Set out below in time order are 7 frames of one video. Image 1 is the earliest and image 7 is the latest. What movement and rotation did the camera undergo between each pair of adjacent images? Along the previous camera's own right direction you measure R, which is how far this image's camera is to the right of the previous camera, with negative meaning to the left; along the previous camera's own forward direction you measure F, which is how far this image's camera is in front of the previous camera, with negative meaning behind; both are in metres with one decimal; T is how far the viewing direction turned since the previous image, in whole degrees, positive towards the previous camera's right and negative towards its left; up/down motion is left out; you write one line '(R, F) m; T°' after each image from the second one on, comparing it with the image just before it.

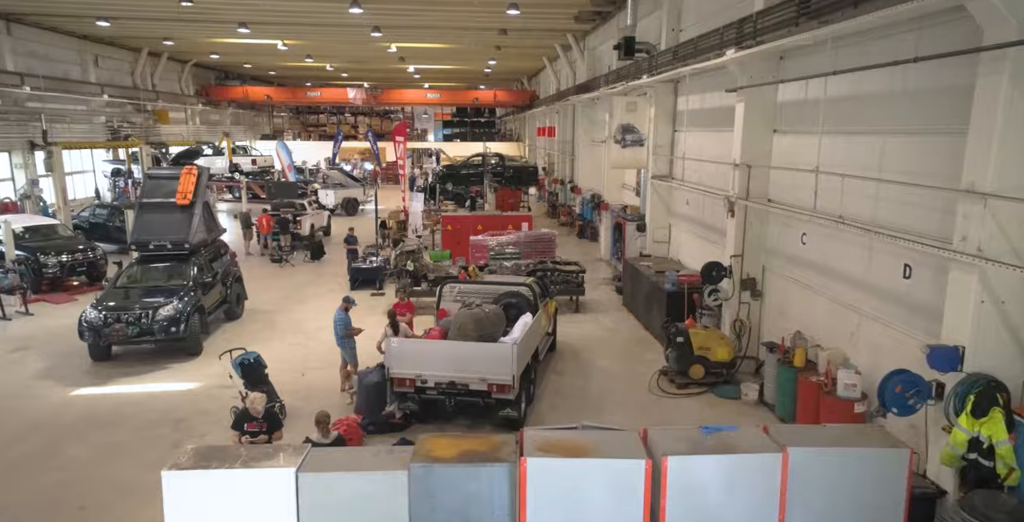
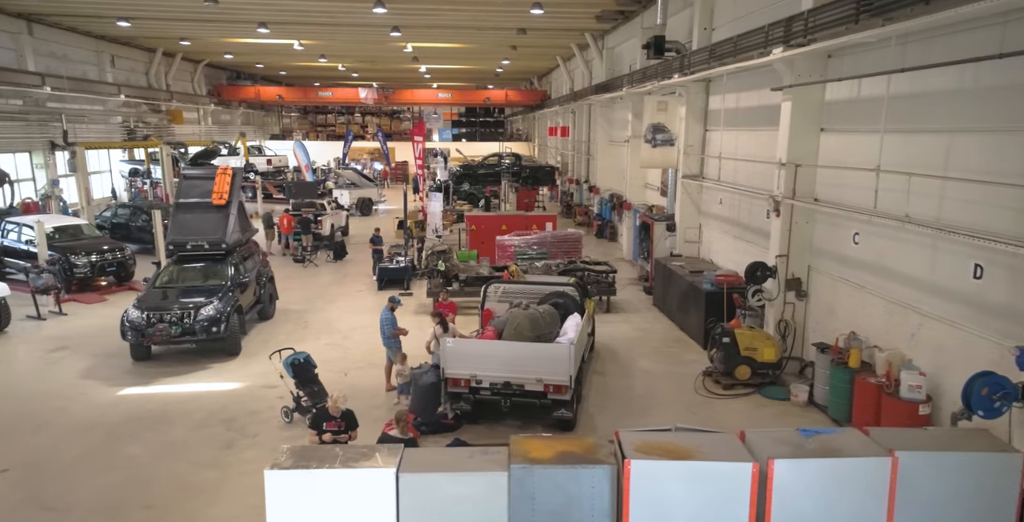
(-0.5, 0.0) m; 0°
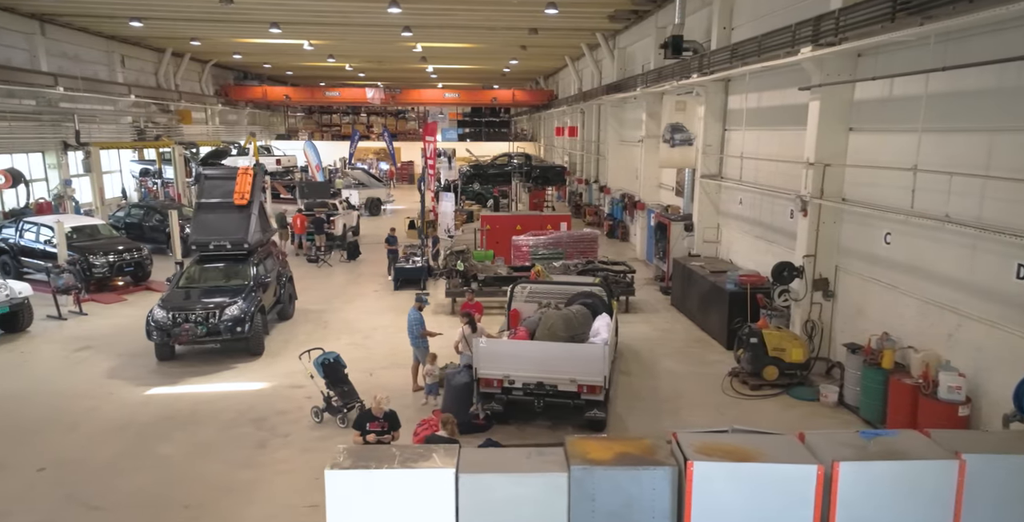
(-0.3, 0.0) m; 0°
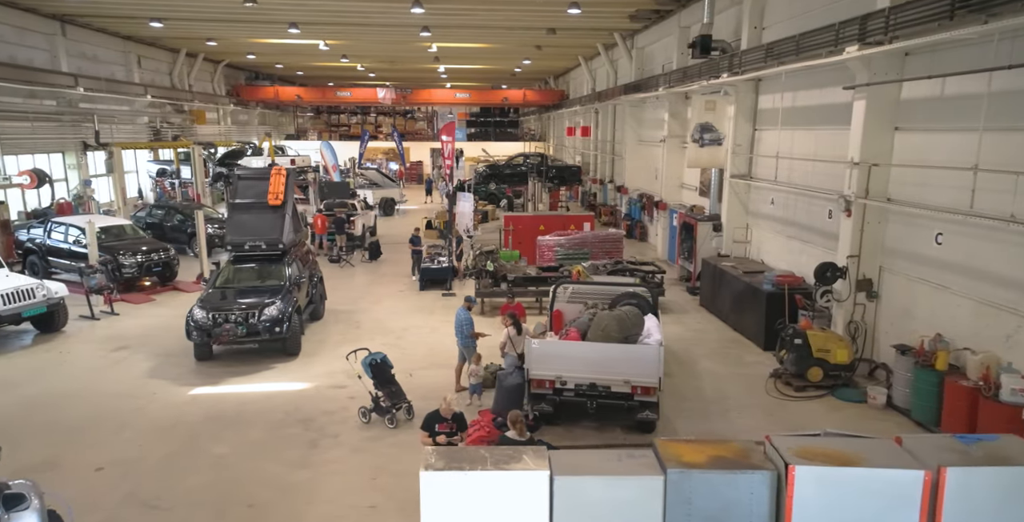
(-0.5, 0.0) m; 0°
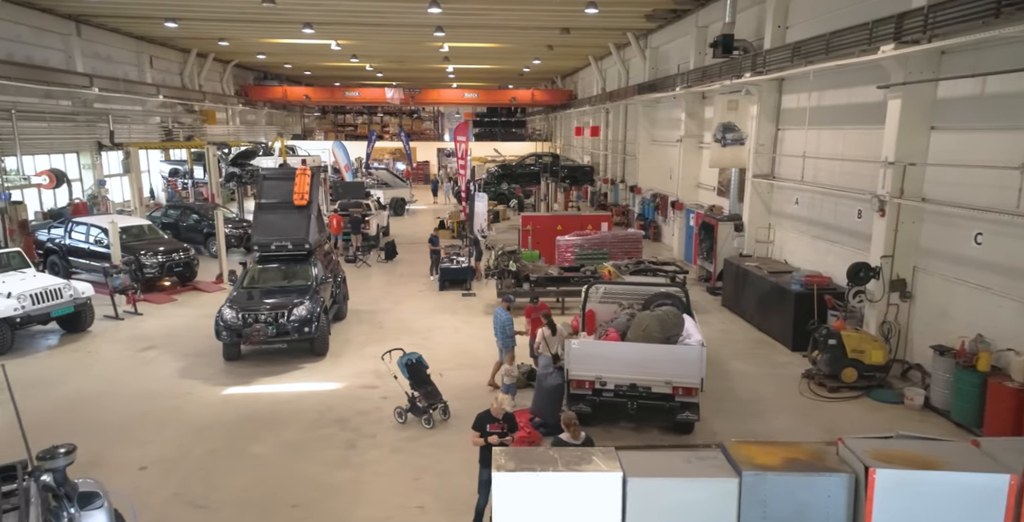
(-0.4, 0.0) m; 0°
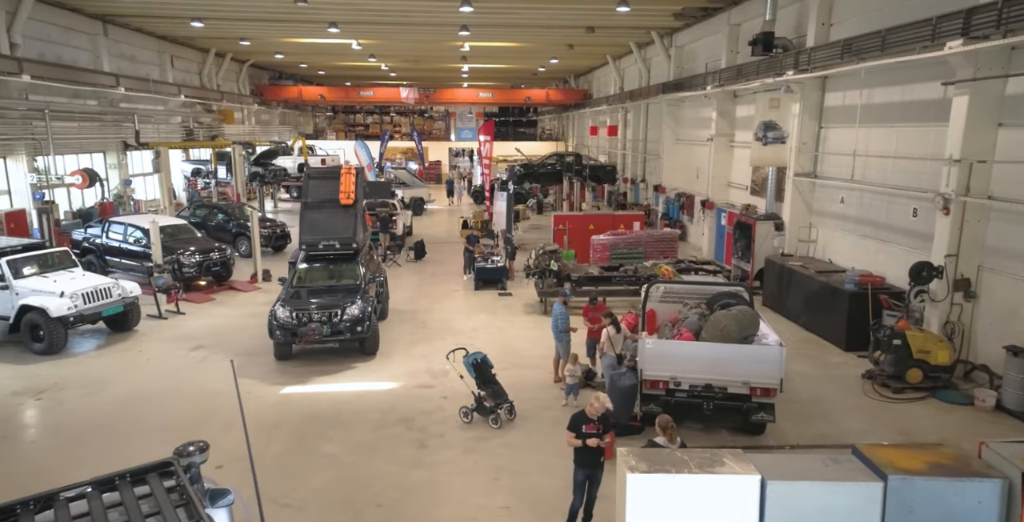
(-0.7, +0.1) m; -1°
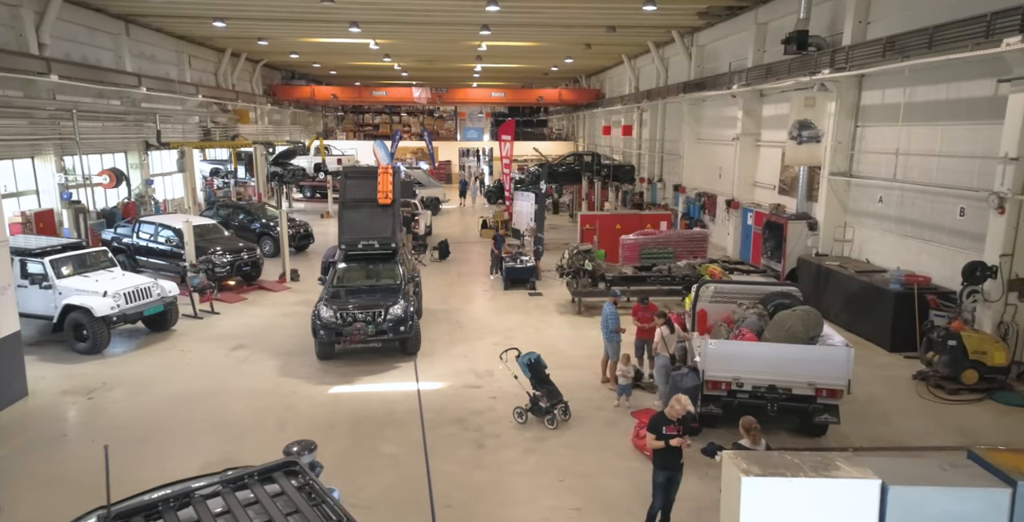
(-0.5, +0.1) m; 0°
